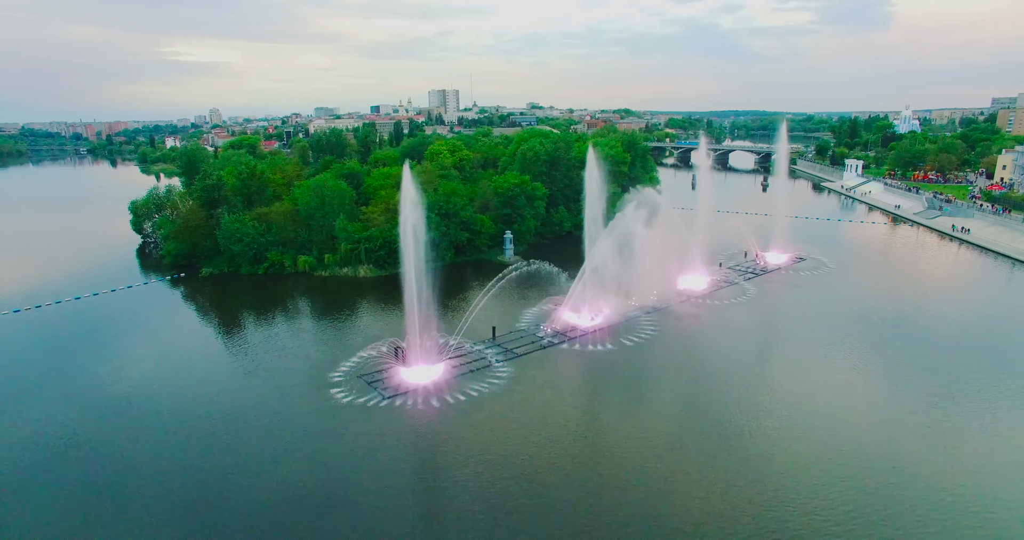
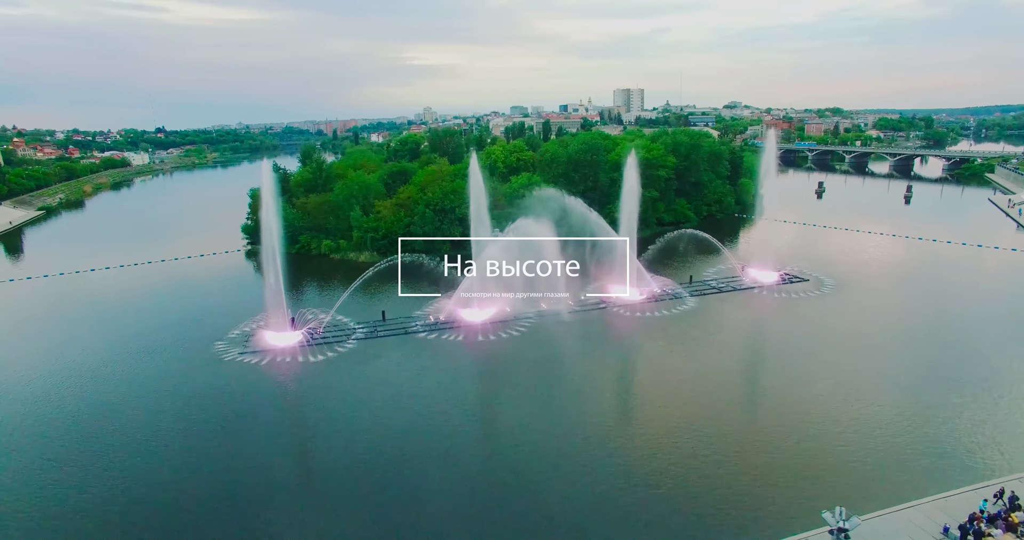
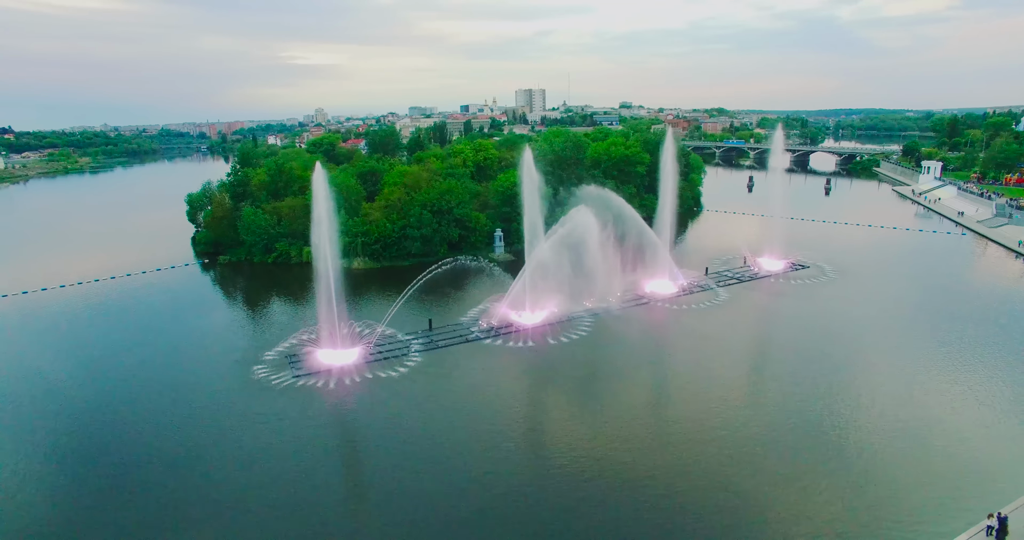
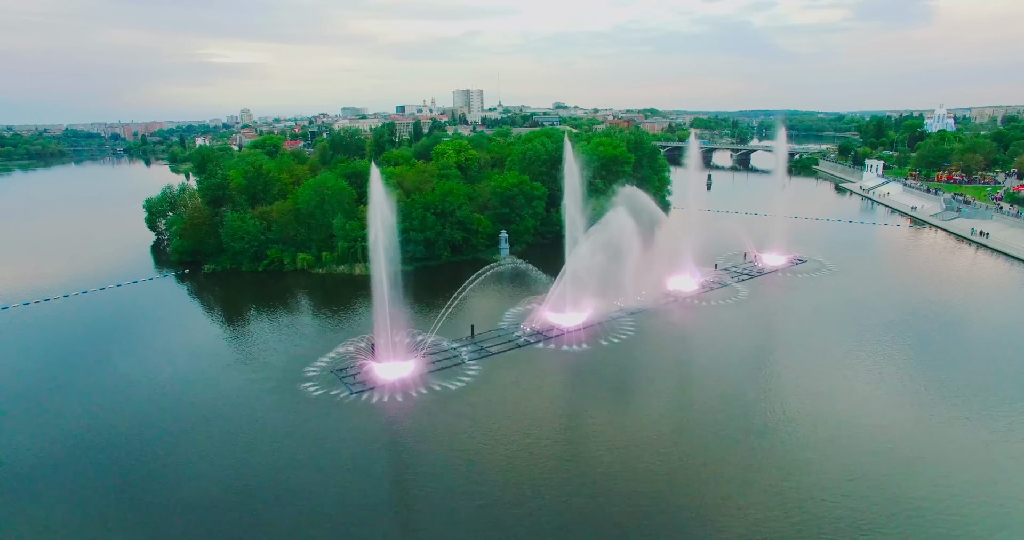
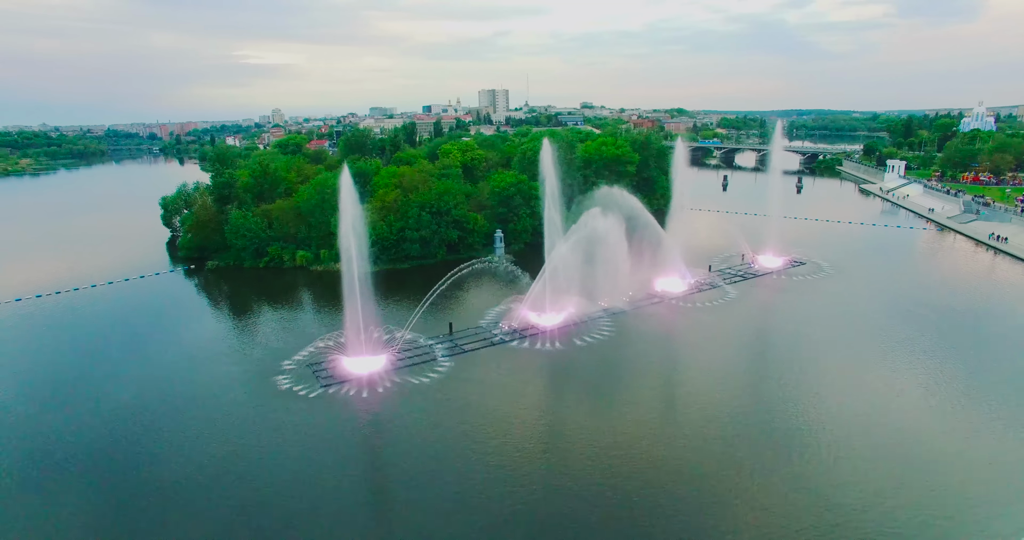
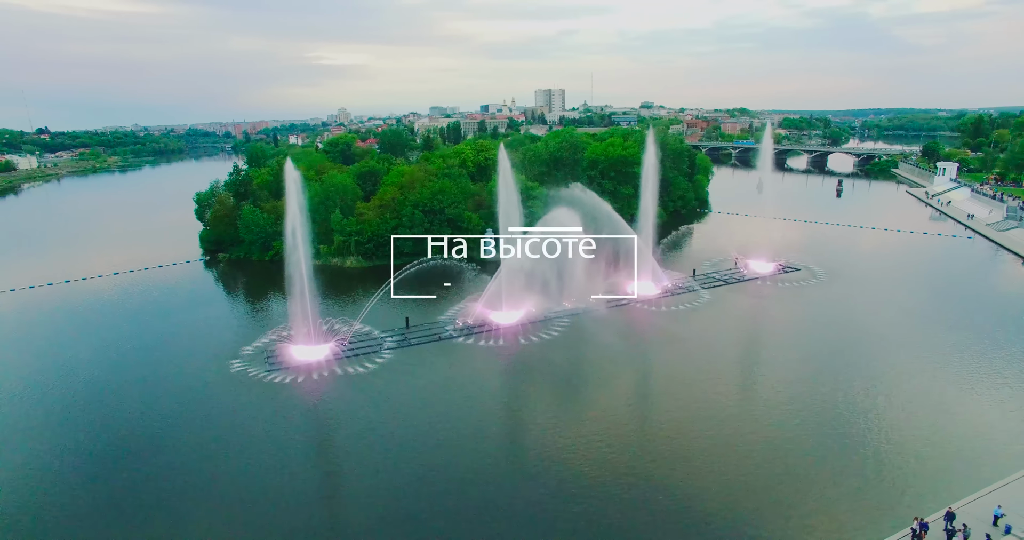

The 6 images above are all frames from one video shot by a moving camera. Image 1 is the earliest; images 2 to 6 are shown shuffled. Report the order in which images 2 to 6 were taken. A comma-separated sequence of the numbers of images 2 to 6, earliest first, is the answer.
4, 5, 3, 6, 2
